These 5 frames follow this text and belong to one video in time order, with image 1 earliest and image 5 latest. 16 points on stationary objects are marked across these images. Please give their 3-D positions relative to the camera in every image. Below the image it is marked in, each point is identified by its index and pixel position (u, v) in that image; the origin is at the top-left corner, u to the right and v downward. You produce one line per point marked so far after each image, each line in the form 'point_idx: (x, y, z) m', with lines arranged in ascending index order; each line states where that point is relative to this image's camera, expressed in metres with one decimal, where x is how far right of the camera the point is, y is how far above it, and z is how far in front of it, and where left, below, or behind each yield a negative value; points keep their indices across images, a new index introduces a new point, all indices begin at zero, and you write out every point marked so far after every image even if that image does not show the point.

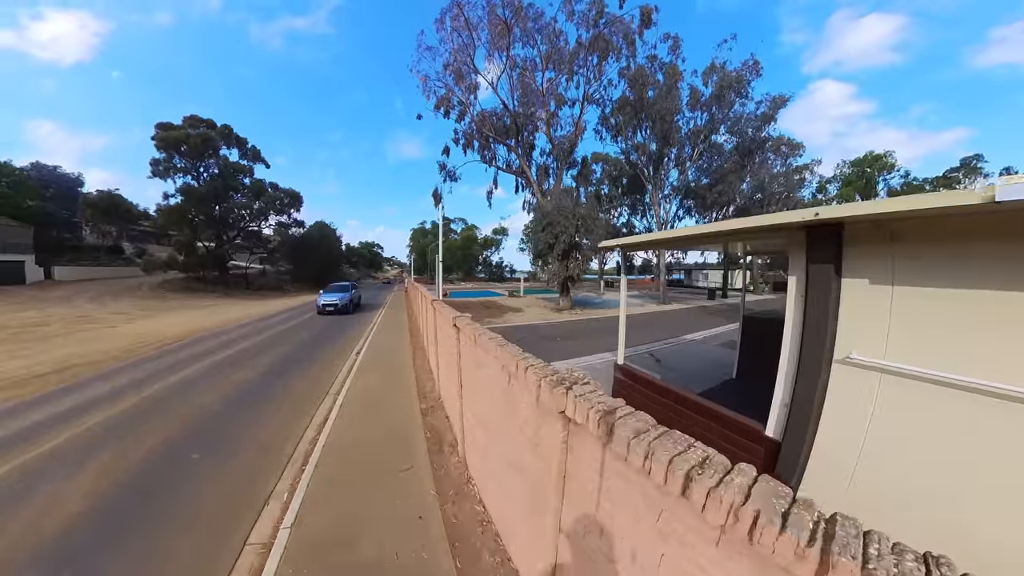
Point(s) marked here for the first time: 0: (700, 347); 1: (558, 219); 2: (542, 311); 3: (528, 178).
0: (+4.8, -1.6, +11.4) m
1: (+1.8, +2.5, +16.6) m
2: (+1.3, -0.8, +16.7) m
3: (+0.7, +4.8, +19.3) m
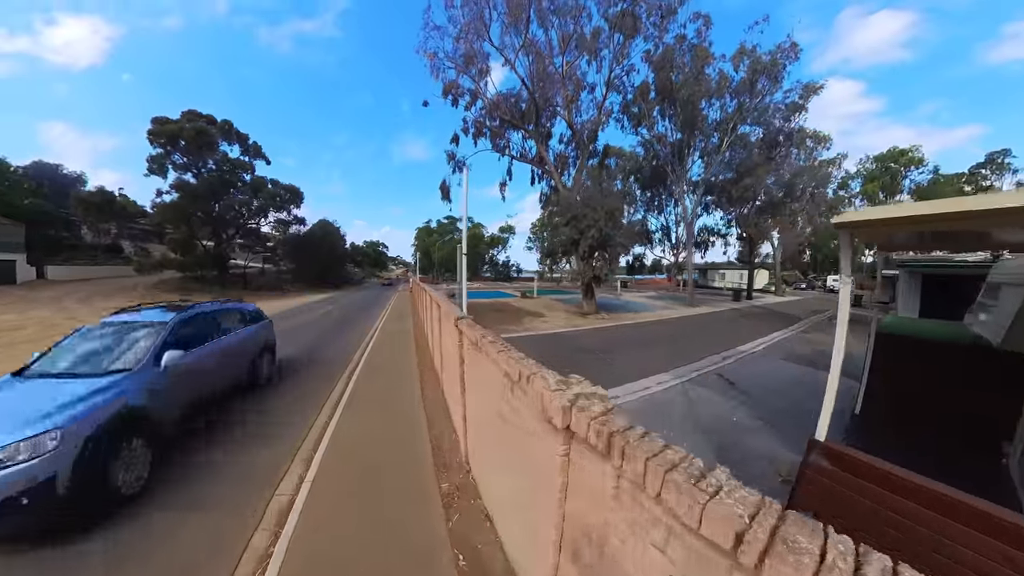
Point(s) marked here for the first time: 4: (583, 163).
0: (+5.4, -1.6, +9.6) m
1: (+2.4, +2.5, +14.8) m
2: (+1.9, -0.9, +14.9) m
3: (+1.4, +4.8, +17.6) m
4: (+2.8, +4.8, +16.8) m
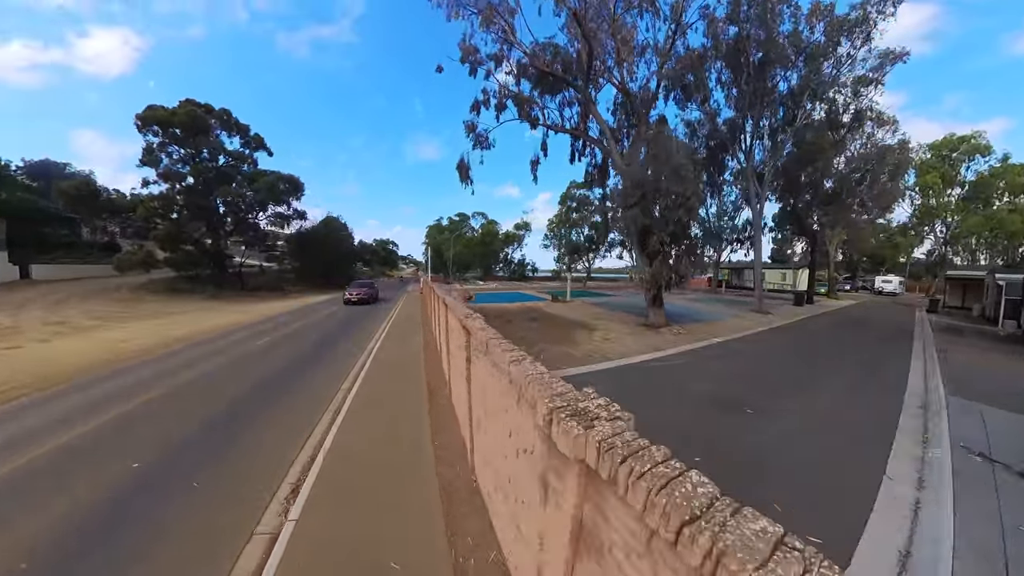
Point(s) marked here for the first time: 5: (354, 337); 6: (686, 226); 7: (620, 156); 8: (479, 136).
0: (+6.3, -1.8, +6.0) m
1: (+3.4, +2.4, +11.2) m
2: (+2.9, -1.0, +11.3) m
3: (+2.5, +4.7, +14.0) m
4: (+3.9, +4.7, +13.2) m
5: (-6.3, -2.0, +17.8) m
6: (+4.5, +1.5, +11.3) m
7: (+3.3, +3.9, +13.1) m
8: (-1.1, +5.2, +15.1) m
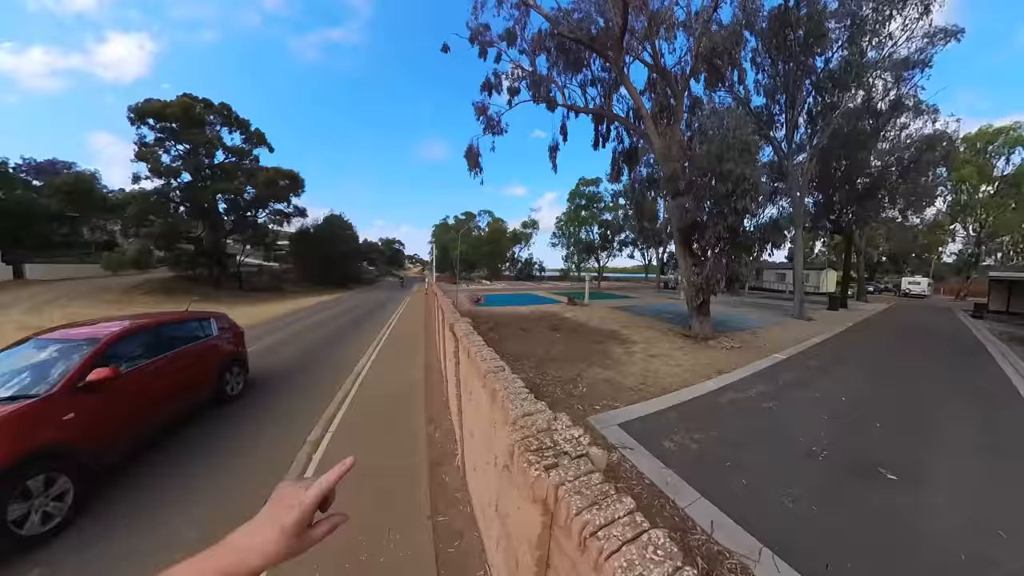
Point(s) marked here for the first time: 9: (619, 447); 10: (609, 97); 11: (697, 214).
0: (+6.7, -1.9, +4.2) m
1: (+3.9, +2.3, +9.5) m
2: (+3.3, -1.1, +9.6) m
3: (+3.0, +4.6, +12.3) m
4: (+4.3, +4.6, +11.5) m
5: (-5.8, -2.0, +16.2) m
6: (+4.9, +1.4, +9.6) m
7: (+3.7, +3.8, +11.4) m
8: (-0.6, +5.1, +13.5) m
9: (+1.0, -1.5, +4.1) m
10: (+2.8, +5.4, +12.6) m
11: (+3.9, +1.6, +9.7) m
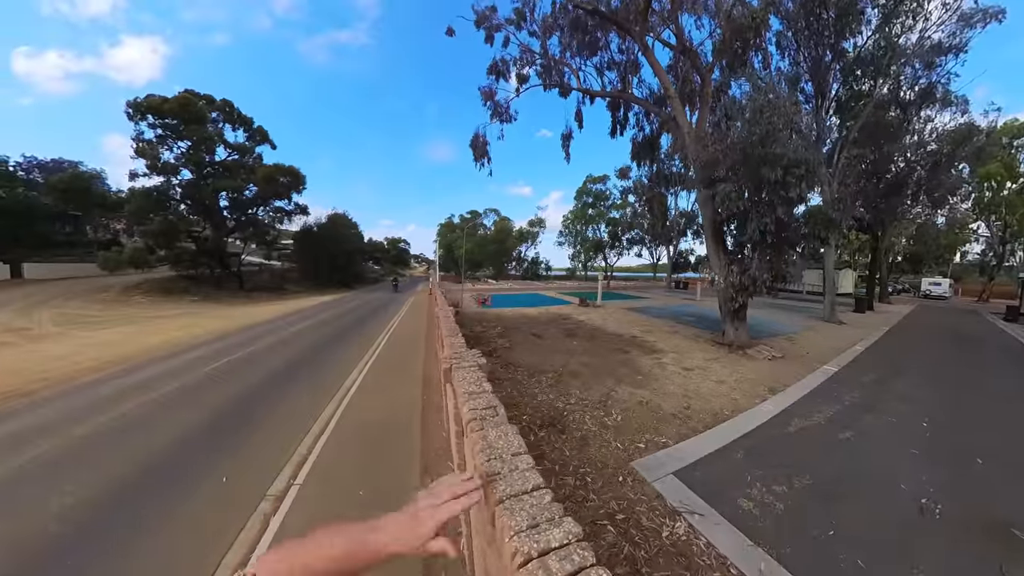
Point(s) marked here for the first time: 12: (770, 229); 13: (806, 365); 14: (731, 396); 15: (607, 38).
0: (+6.8, -1.9, +3.1) m
1: (+4.1, +2.2, +8.5) m
2: (+3.6, -1.1, +8.6) m
3: (+3.2, +4.6, +11.3) m
4: (+4.6, +4.6, +10.5) m
5: (-5.5, -2.0, +15.3) m
6: (+5.1, +1.4, +8.6) m
7: (+3.9, +3.8, +10.4) m
8: (-0.4, +5.1, +12.5) m
9: (+1.2, -1.5, +3.1) m
10: (+3.0, +5.4, +11.6) m
11: (+4.1, +1.6, +8.7) m
12: (+4.9, +1.2, +8.7) m
13: (+5.0, -1.3, +7.7) m
14: (+2.6, -1.4, +5.7) m
15: (+2.5, +6.5, +11.9) m
